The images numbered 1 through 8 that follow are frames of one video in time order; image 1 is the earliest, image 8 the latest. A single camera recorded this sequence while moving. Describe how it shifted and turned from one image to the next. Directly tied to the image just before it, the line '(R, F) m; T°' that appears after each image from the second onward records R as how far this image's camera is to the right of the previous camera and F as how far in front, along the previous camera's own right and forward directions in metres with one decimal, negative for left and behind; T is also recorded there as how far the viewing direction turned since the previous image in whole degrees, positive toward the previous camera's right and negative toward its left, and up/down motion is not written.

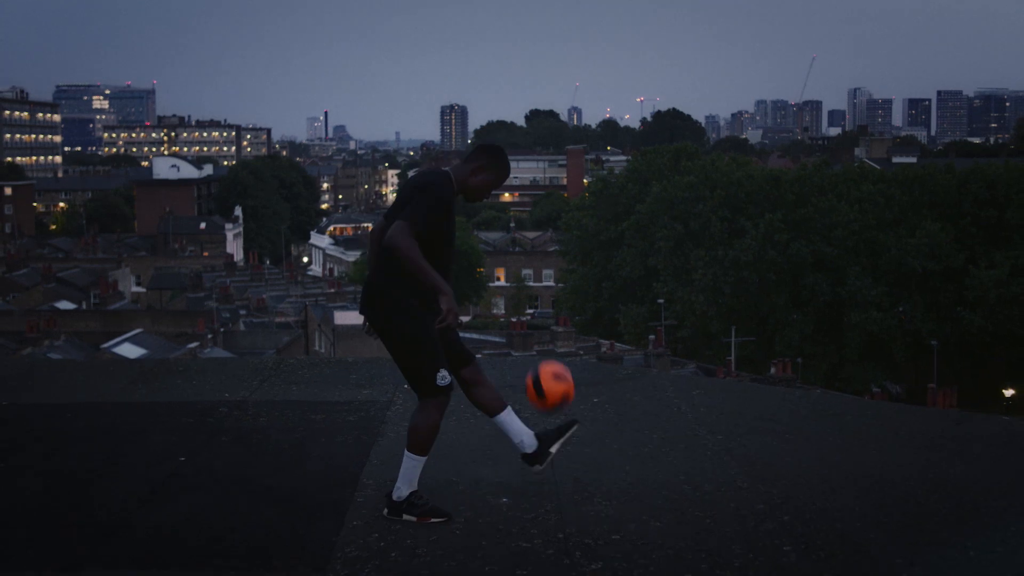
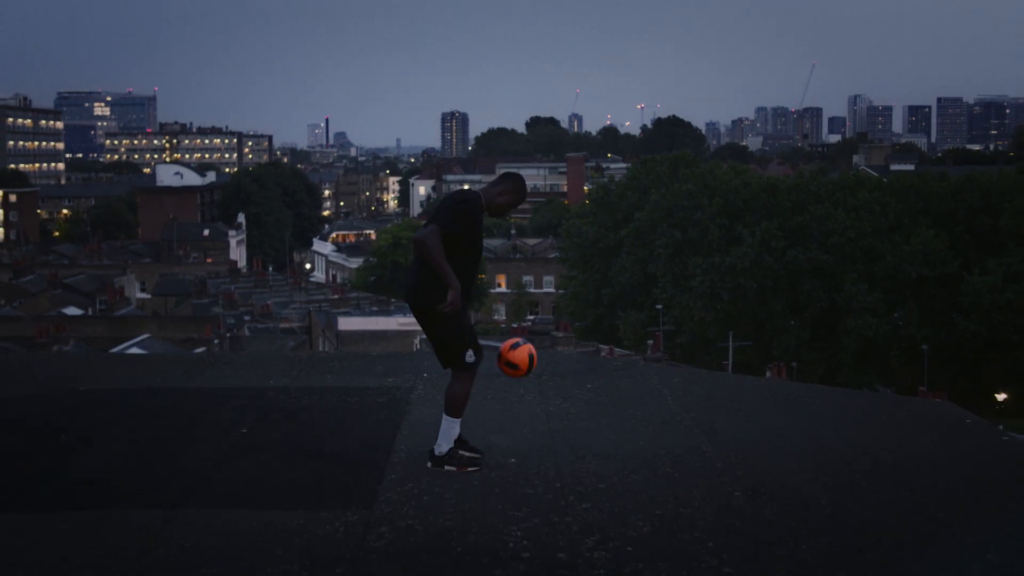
(0.0, -1.0) m; 0°
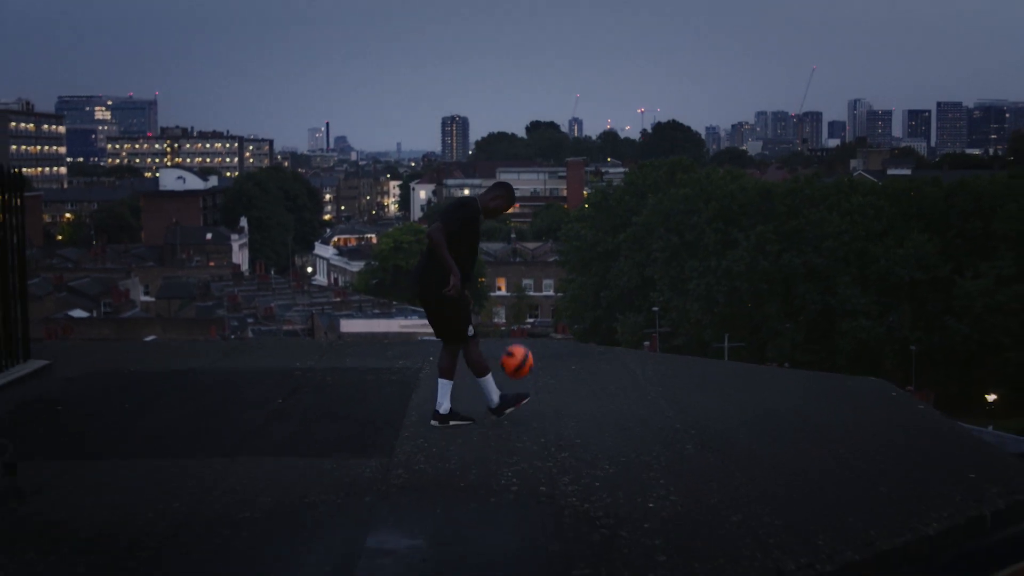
(0.0, -1.0) m; 0°
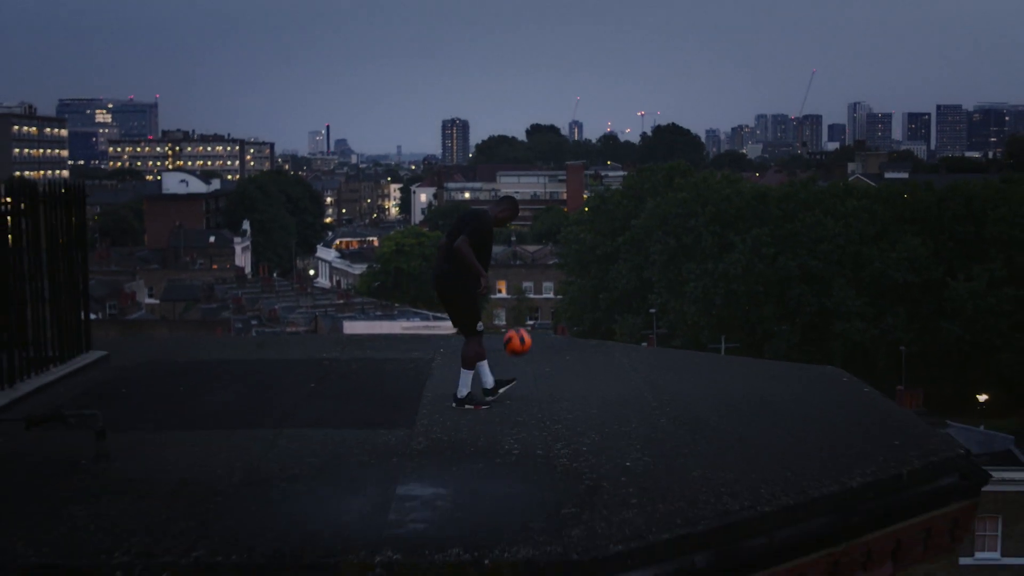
(0.0, -1.1) m; 0°
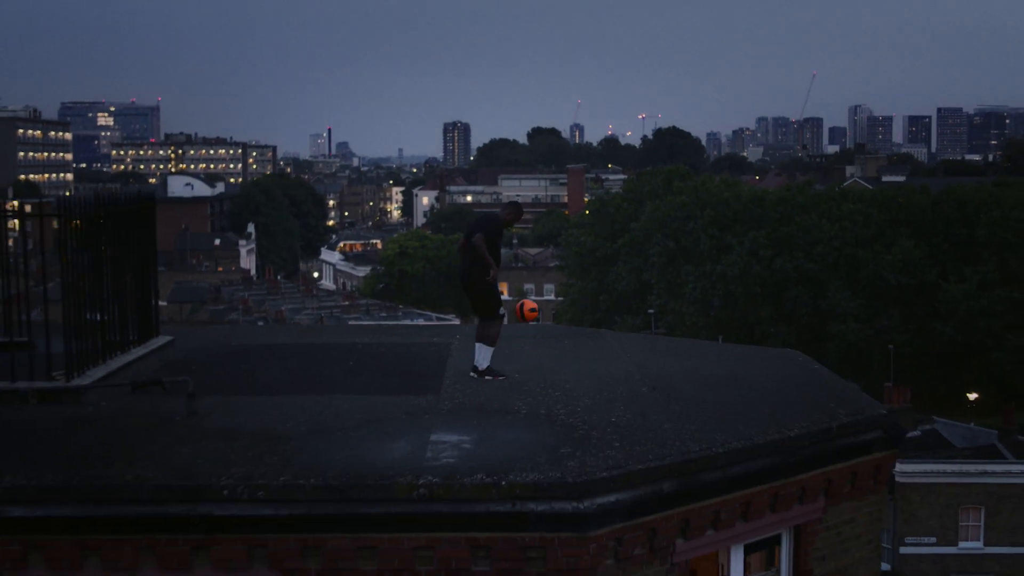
(0.0, -1.5) m; 0°
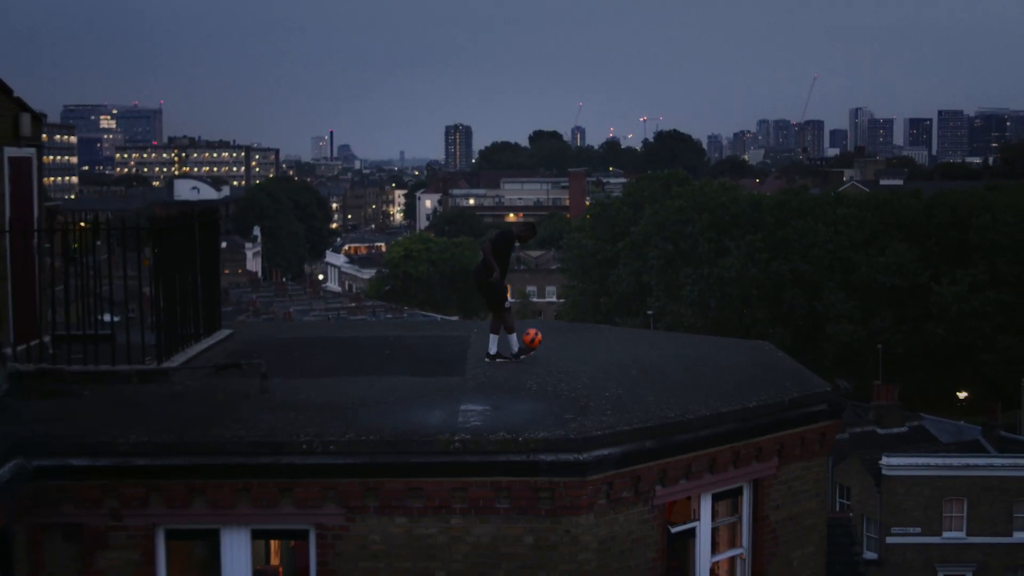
(-0.1, -1.7) m; 0°
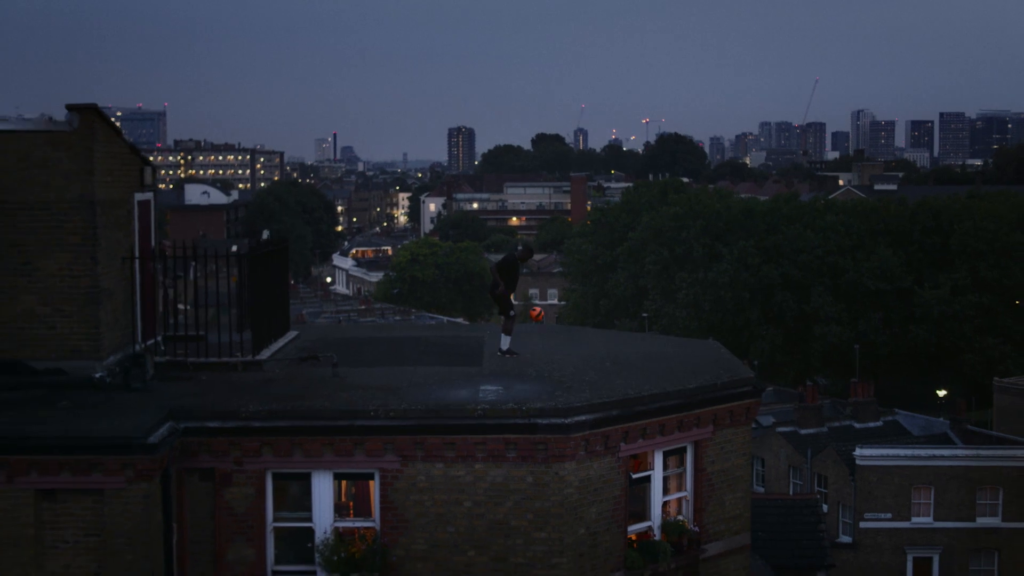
(0.0, -3.3) m; 0°
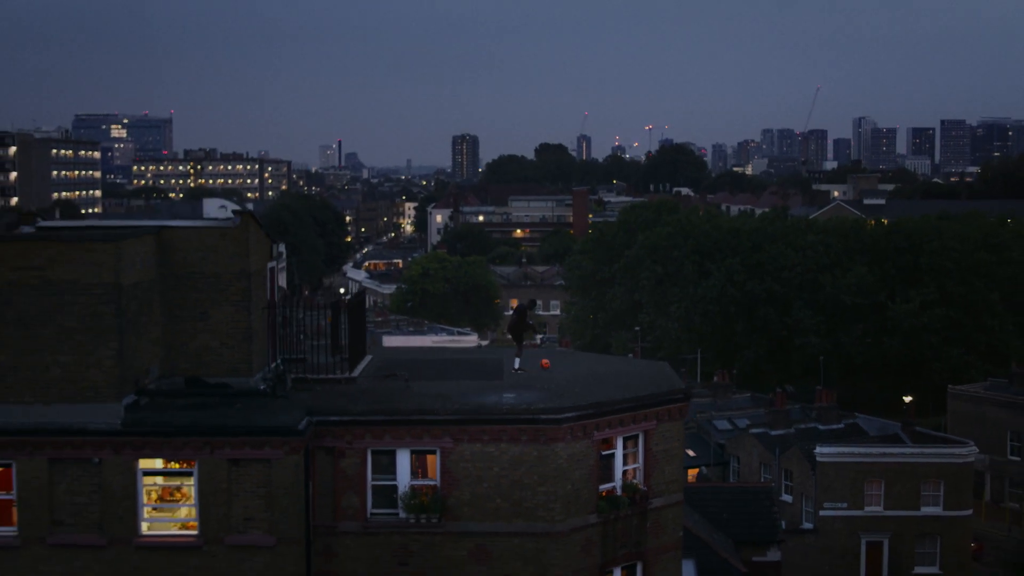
(-0.1, -6.3) m; 0°
